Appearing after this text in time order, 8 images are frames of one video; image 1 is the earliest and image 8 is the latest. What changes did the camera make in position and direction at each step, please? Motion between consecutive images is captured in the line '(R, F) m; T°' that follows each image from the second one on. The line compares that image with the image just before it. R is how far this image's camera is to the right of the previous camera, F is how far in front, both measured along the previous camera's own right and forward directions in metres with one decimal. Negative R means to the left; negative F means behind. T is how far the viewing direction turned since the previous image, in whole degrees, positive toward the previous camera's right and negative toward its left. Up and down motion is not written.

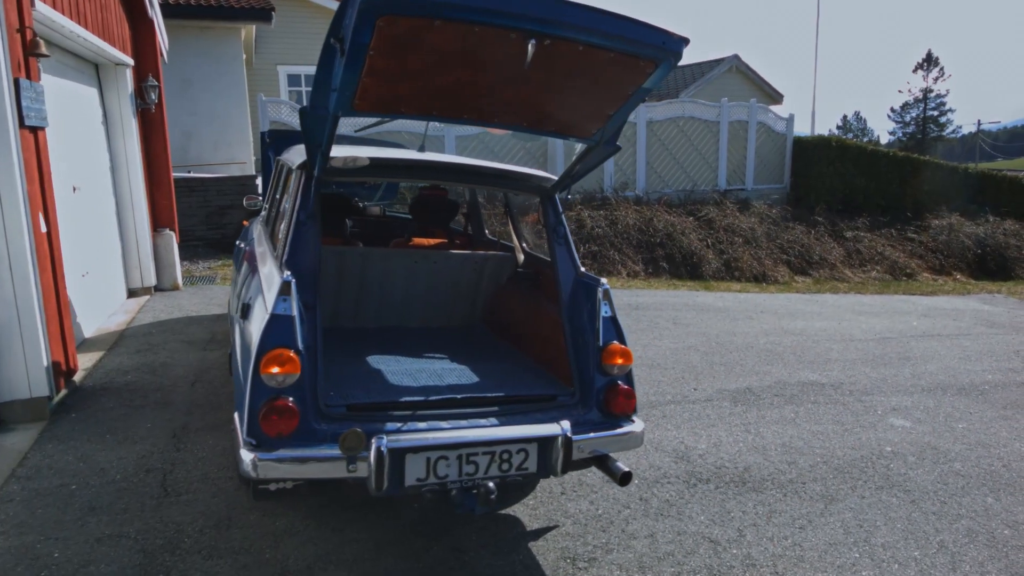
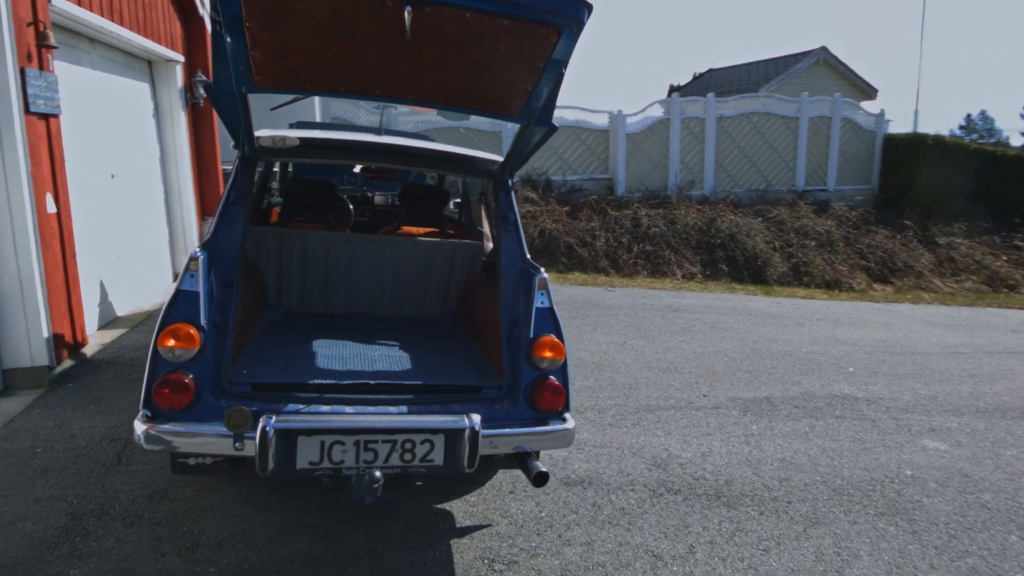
(+0.8, +0.2) m; -8°
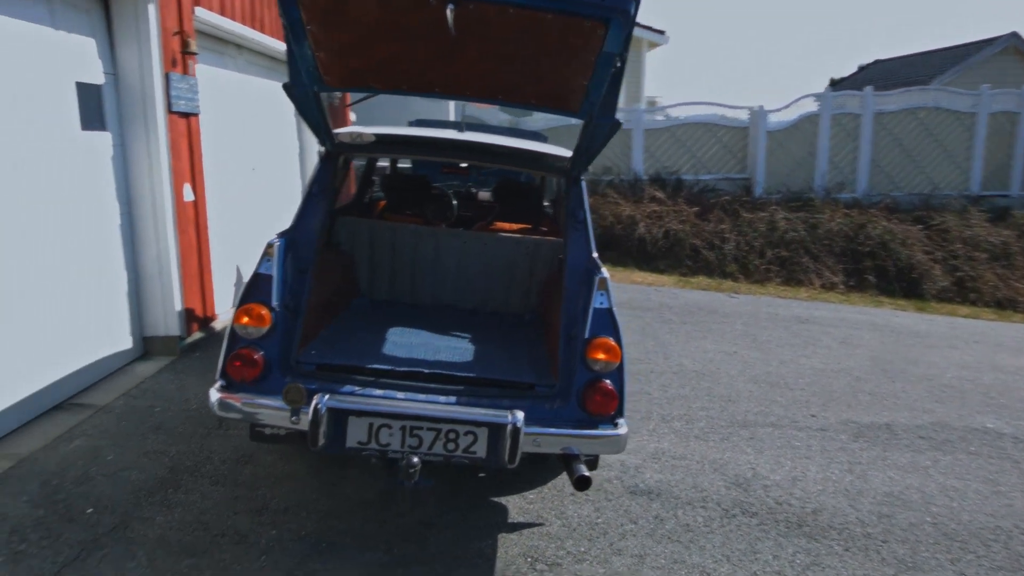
(+0.4, +0.1) m; -12°
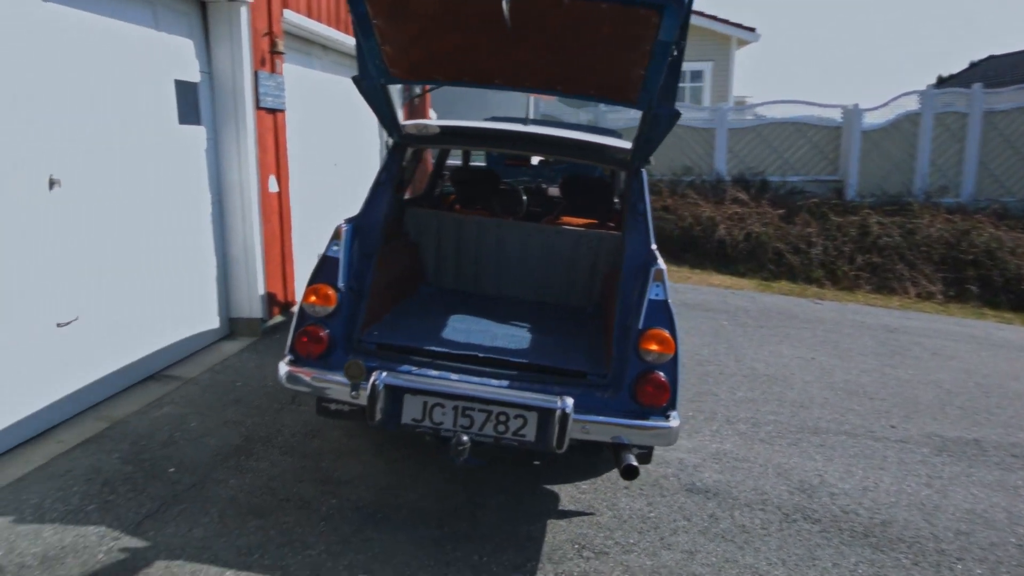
(+0.1, 0.0) m; -7°
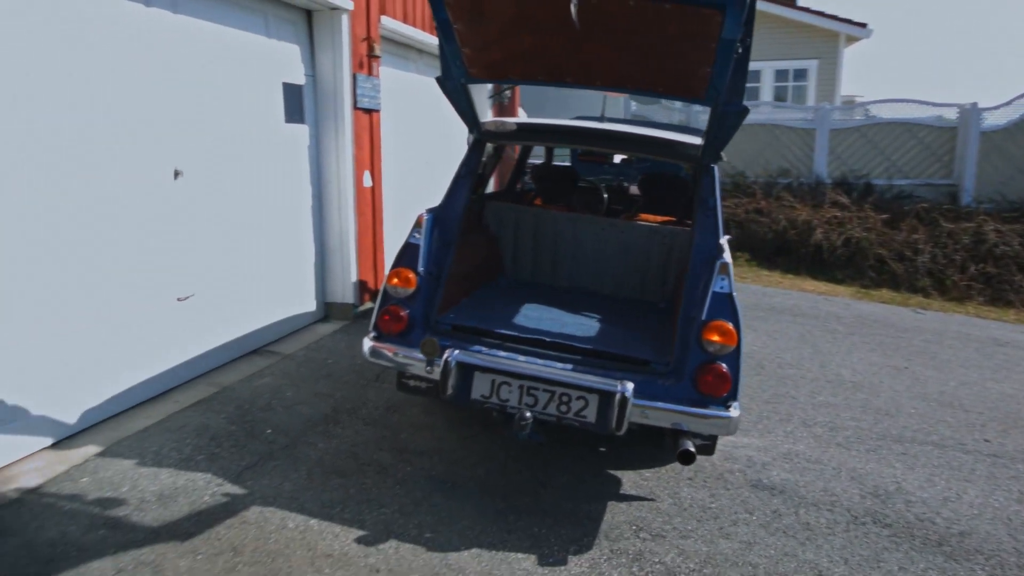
(+0.1, -0.2) m; -8°
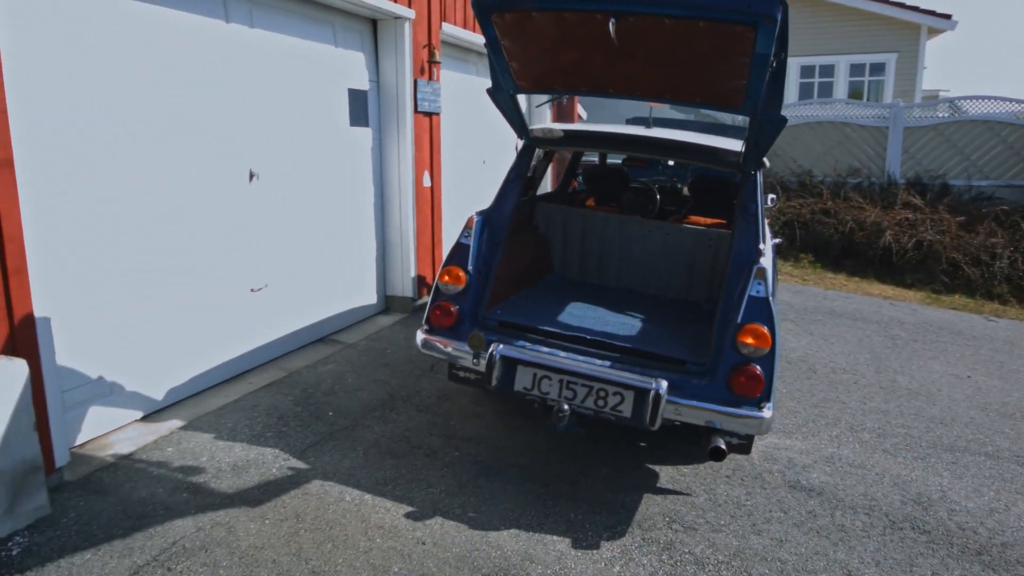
(+0.1, -0.2) m; -5°
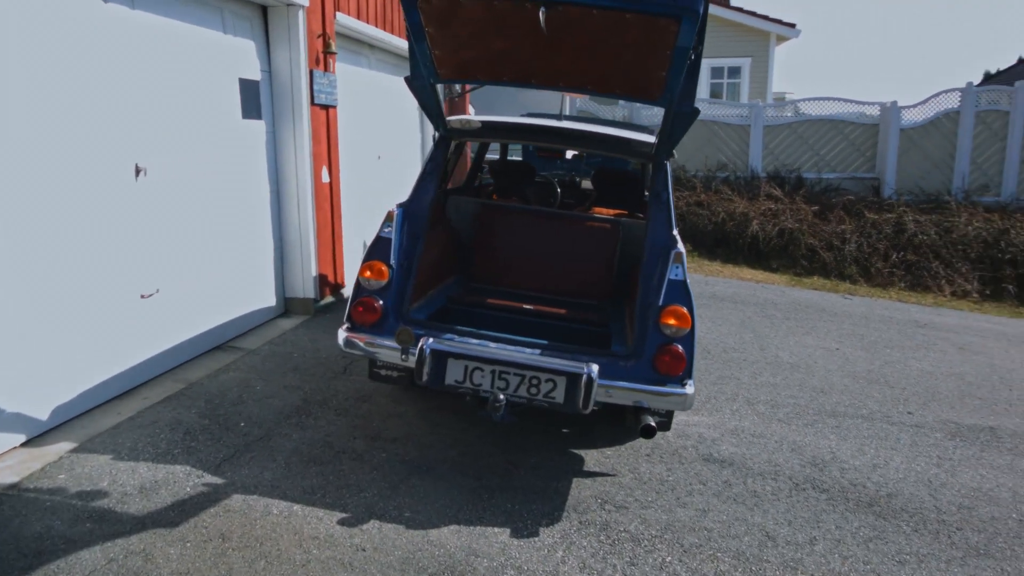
(-0.2, 0.0) m; +10°
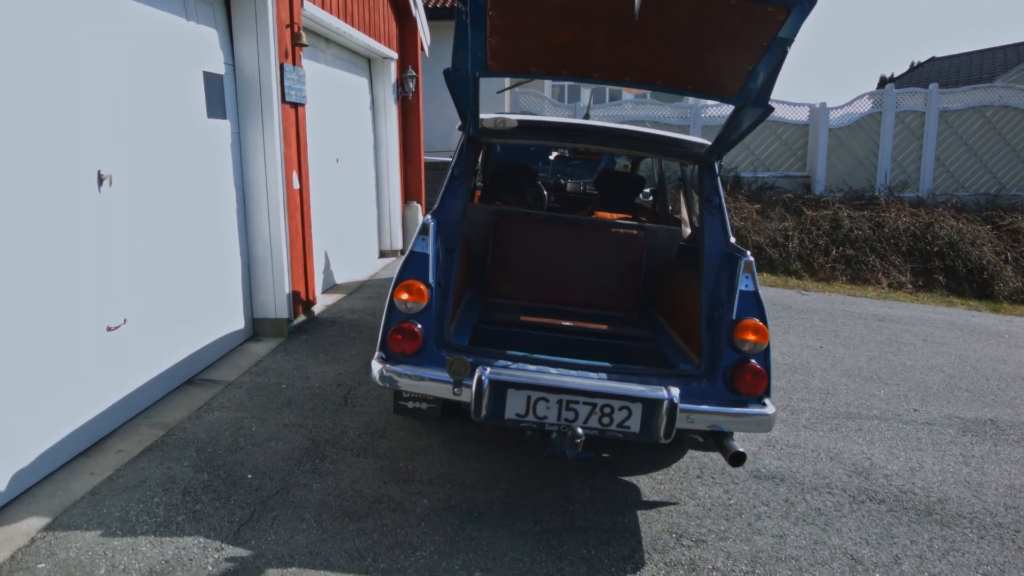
(-0.7, +0.4) m; +8°
